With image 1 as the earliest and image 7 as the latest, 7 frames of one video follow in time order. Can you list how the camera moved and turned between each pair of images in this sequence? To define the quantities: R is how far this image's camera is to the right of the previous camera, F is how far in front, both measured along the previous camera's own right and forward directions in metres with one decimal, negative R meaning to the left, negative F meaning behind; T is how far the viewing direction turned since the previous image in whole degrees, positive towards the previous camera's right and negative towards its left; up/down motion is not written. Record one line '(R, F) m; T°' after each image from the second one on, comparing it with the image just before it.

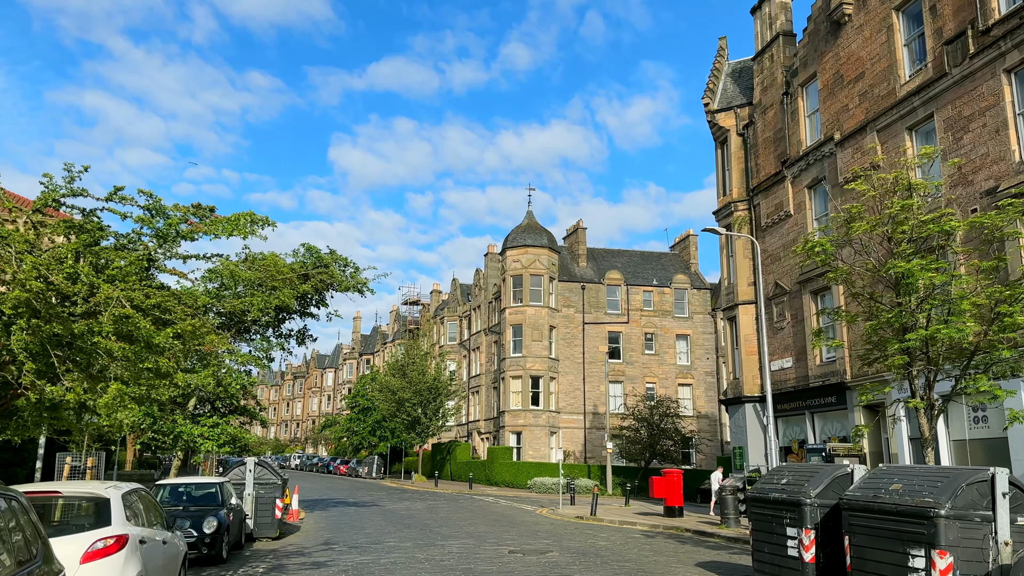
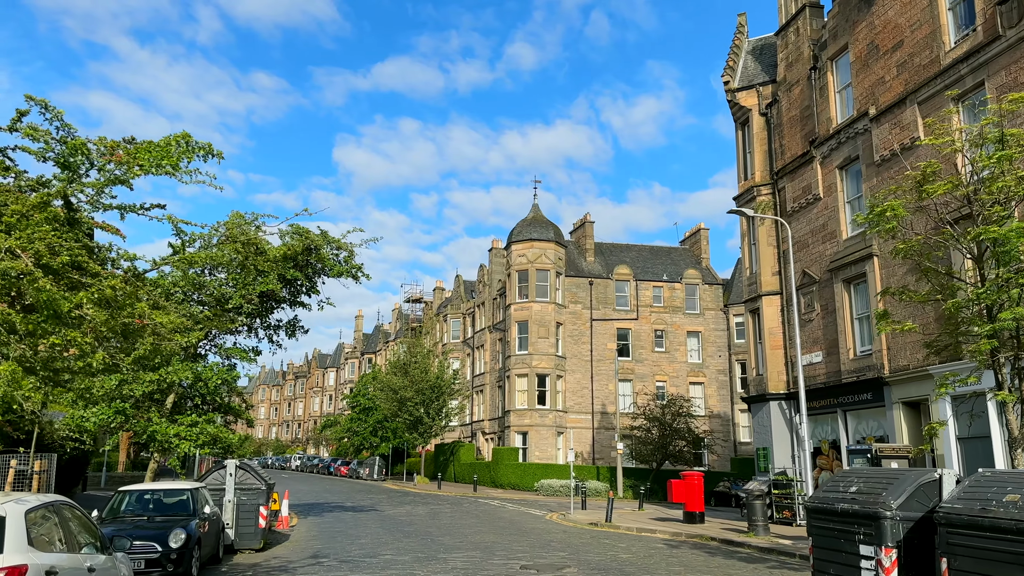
(-0.1, +1.7) m; 0°
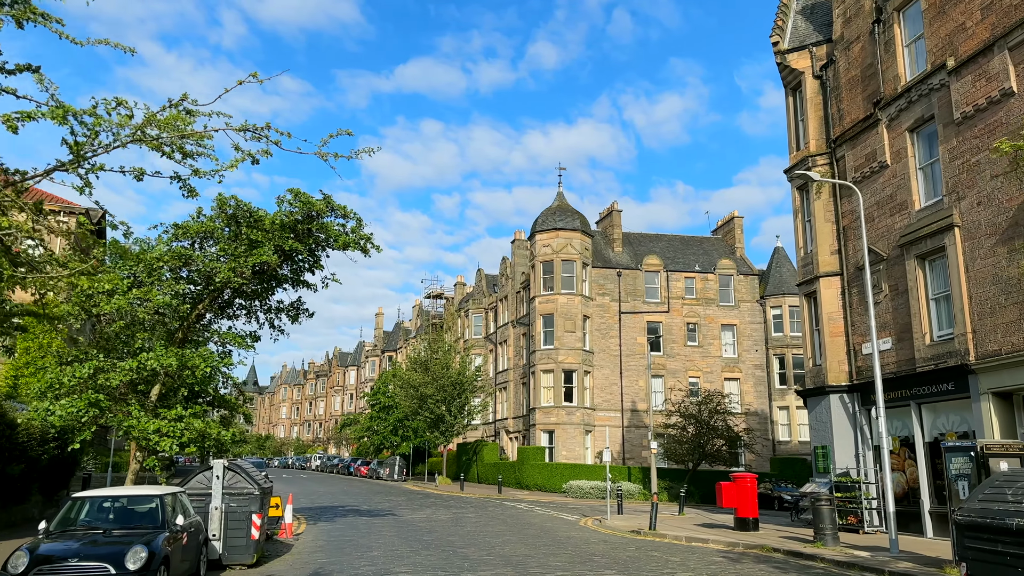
(-0.2, +2.3) m; -2°
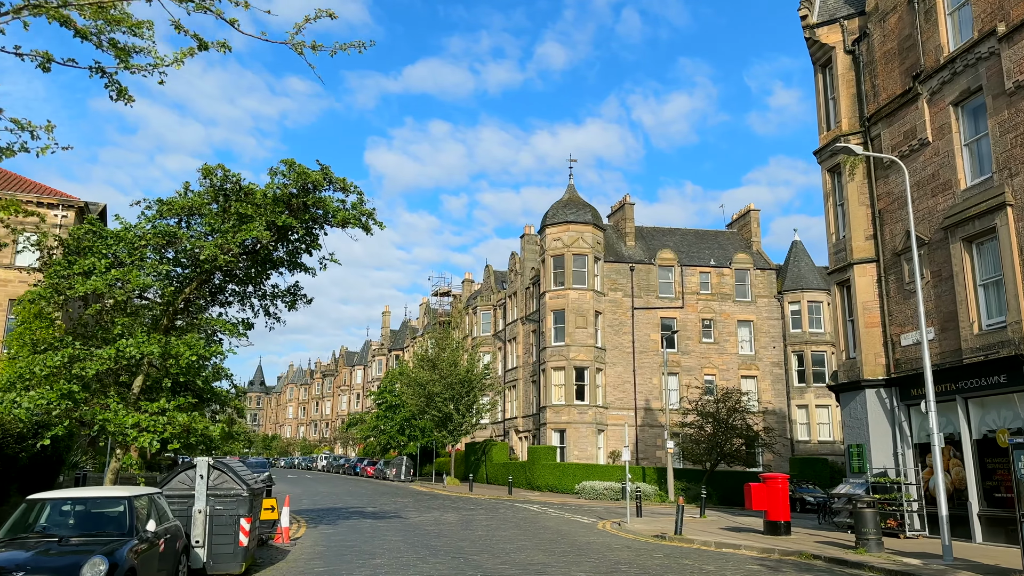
(-0.2, +1.4) m; -1°
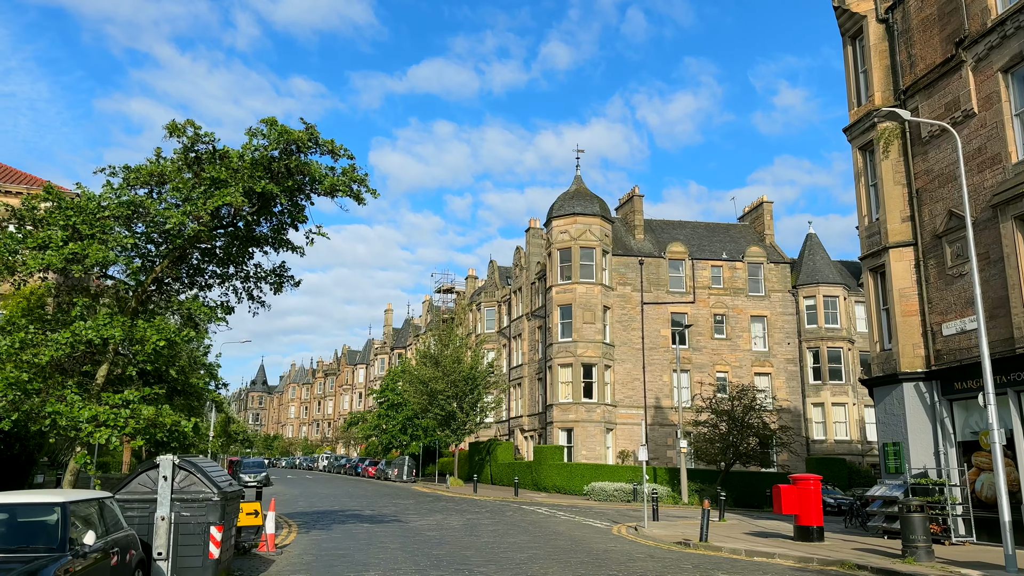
(-0.1, +1.5) m; 0°
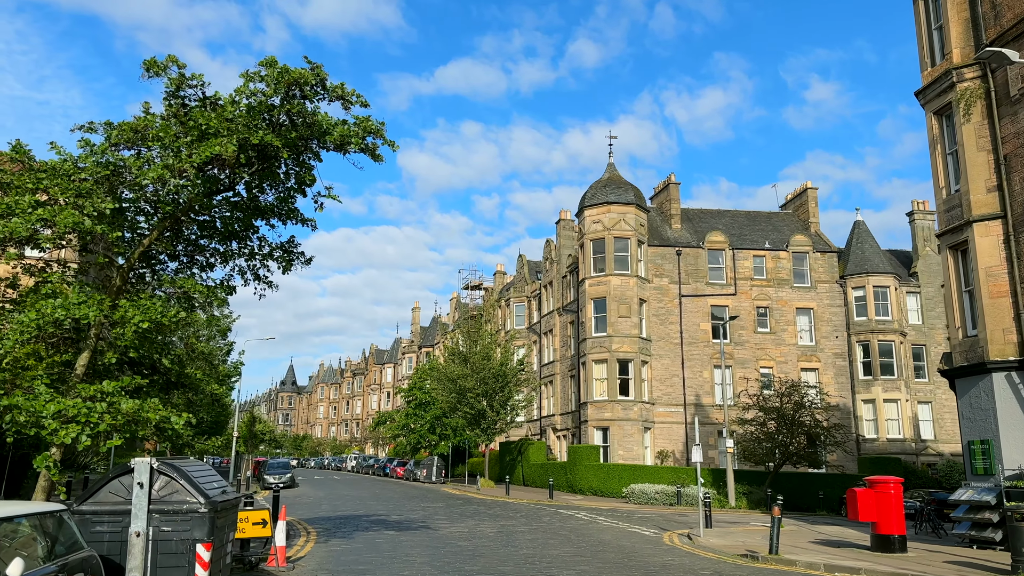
(-0.2, +1.9) m; -2°
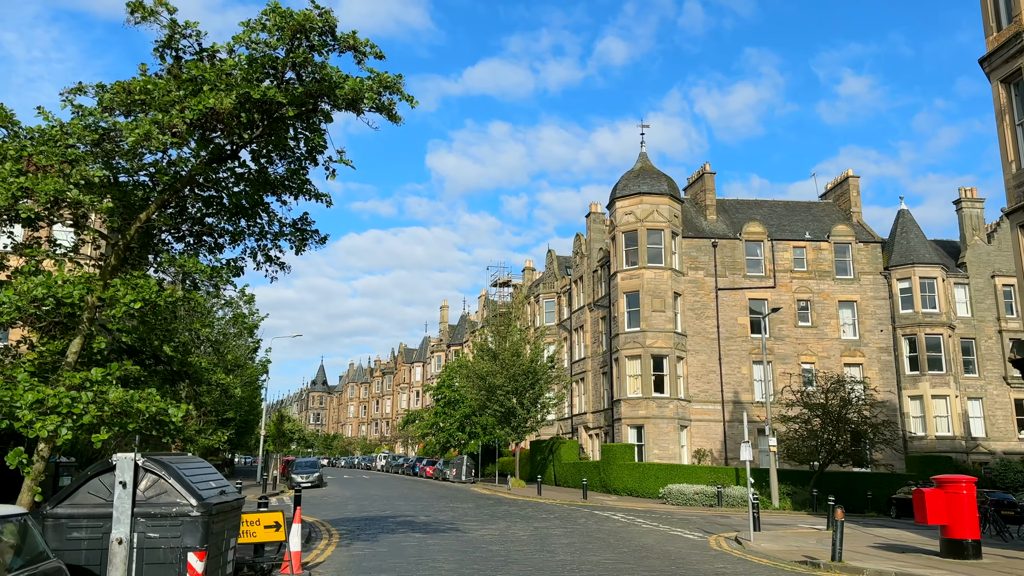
(-0.1, +1.2) m; -2°
